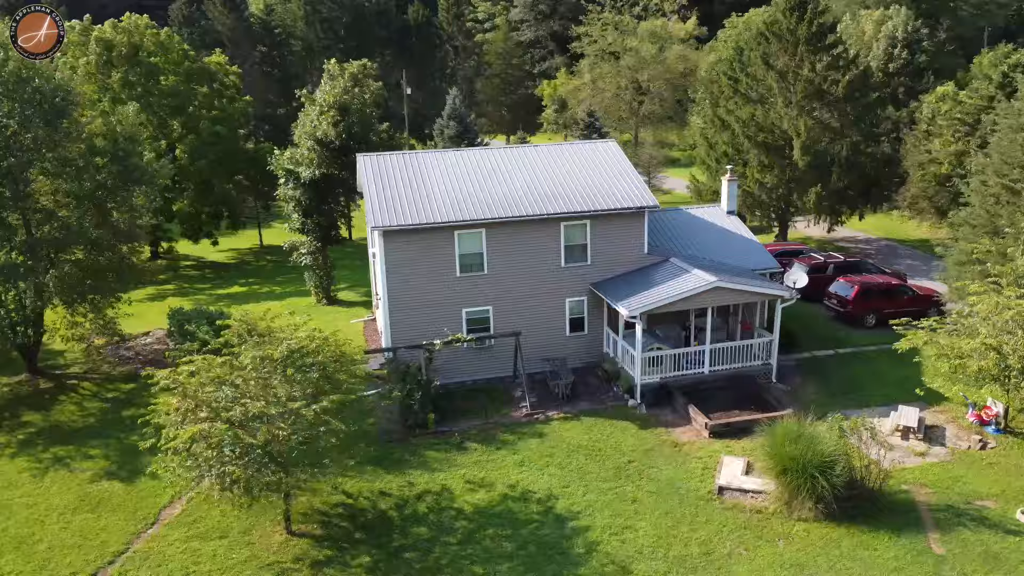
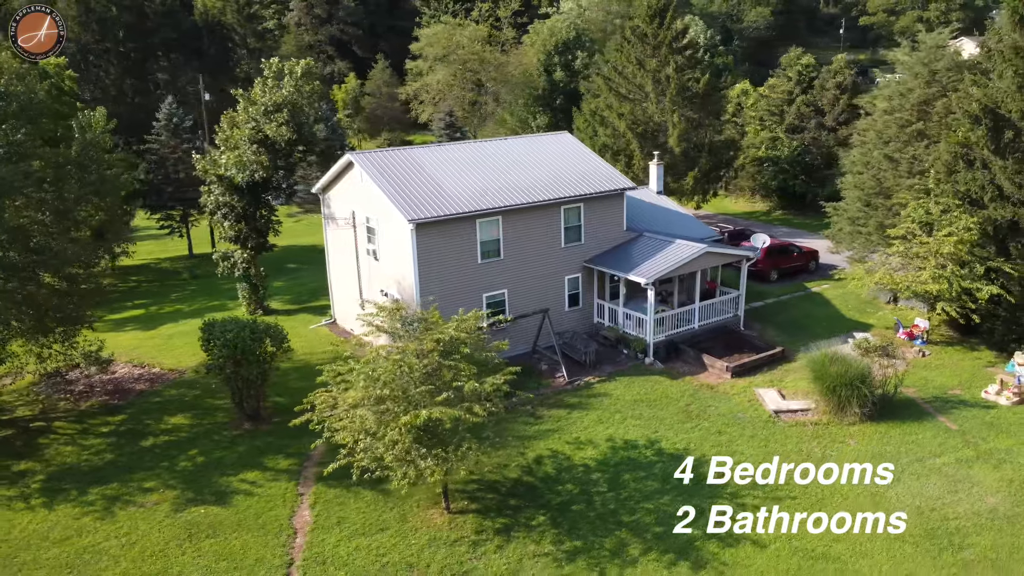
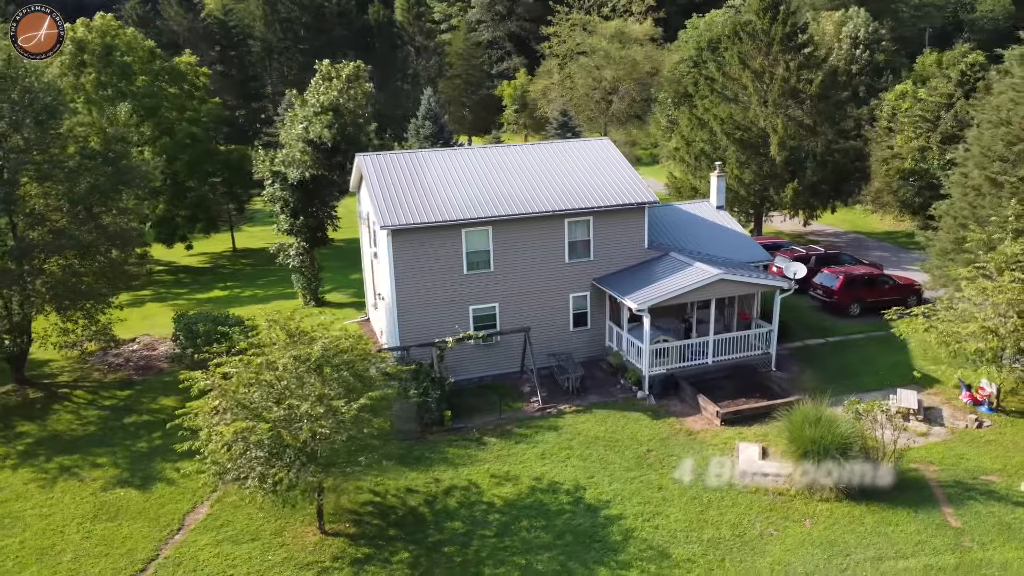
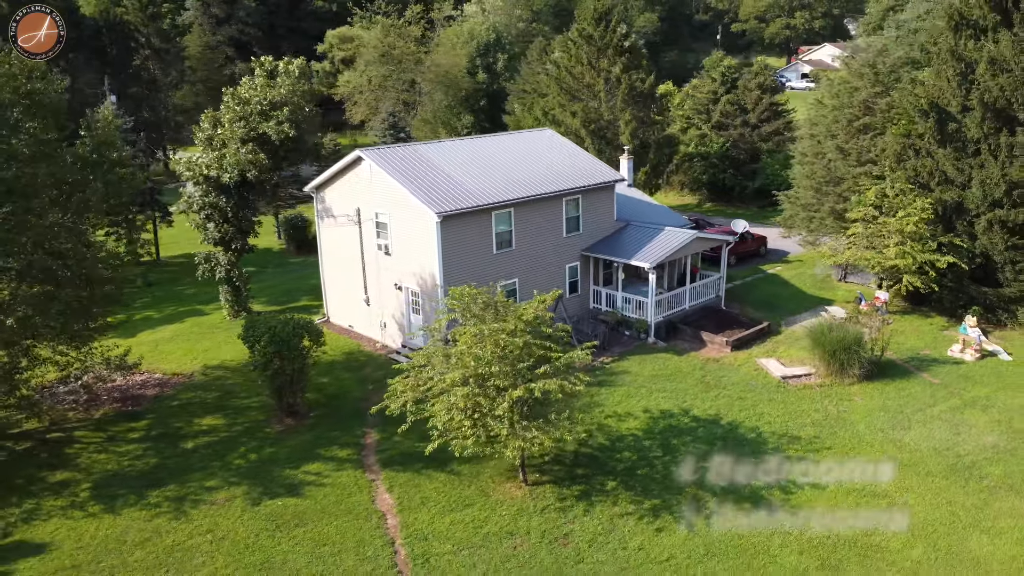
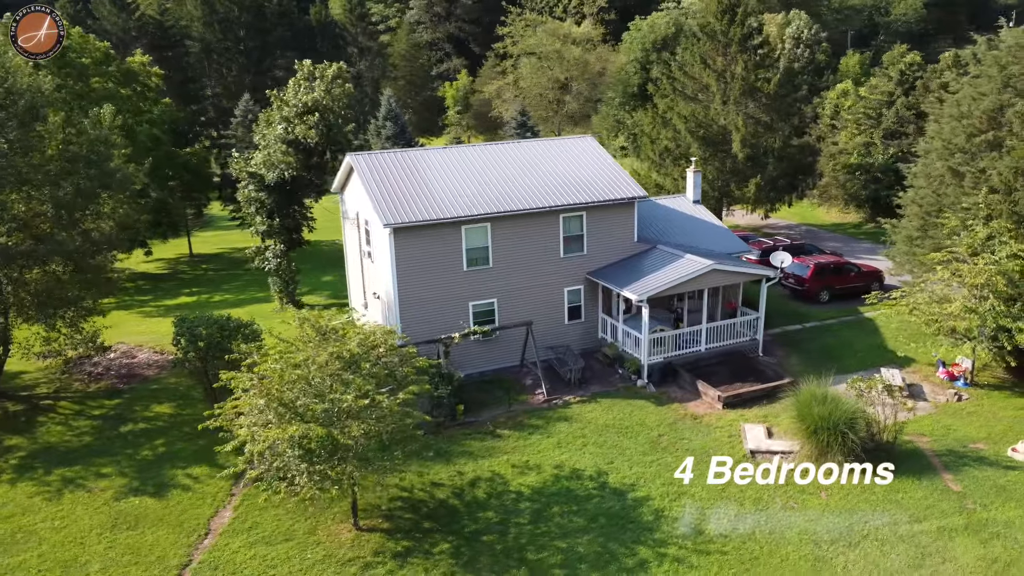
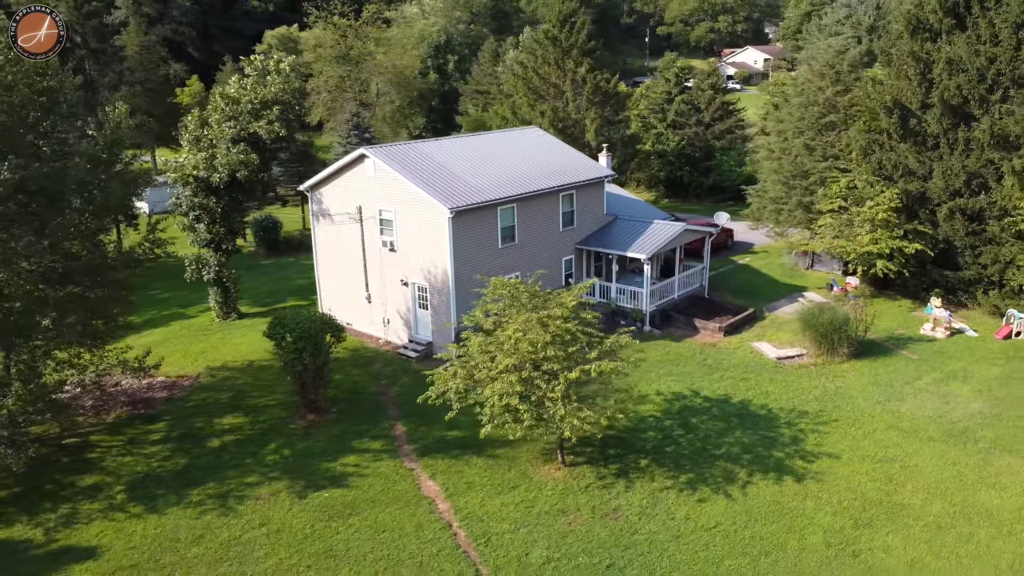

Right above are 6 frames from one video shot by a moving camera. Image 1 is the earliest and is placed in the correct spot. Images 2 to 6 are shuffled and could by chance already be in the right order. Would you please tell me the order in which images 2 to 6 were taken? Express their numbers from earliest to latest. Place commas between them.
3, 5, 2, 4, 6
